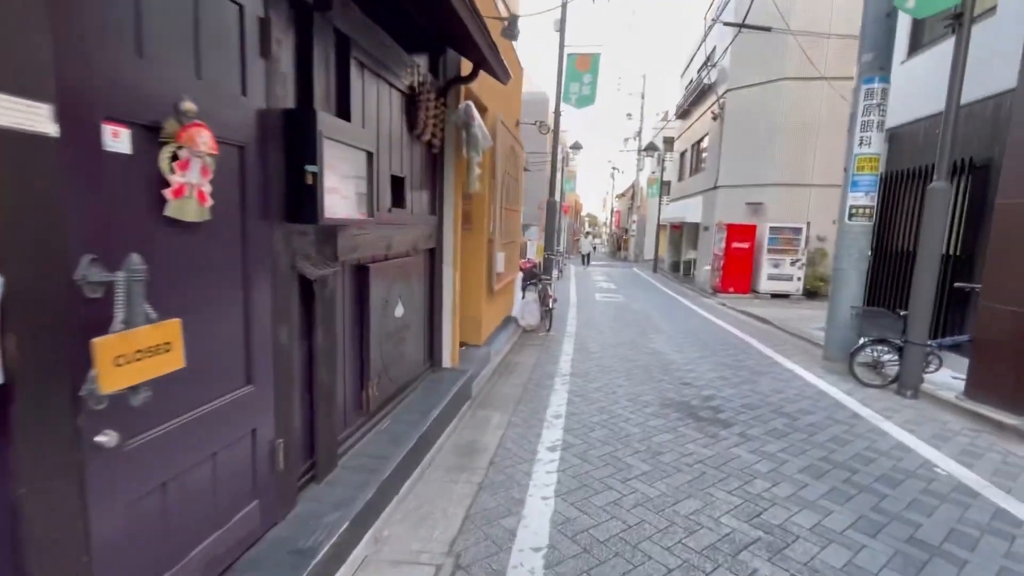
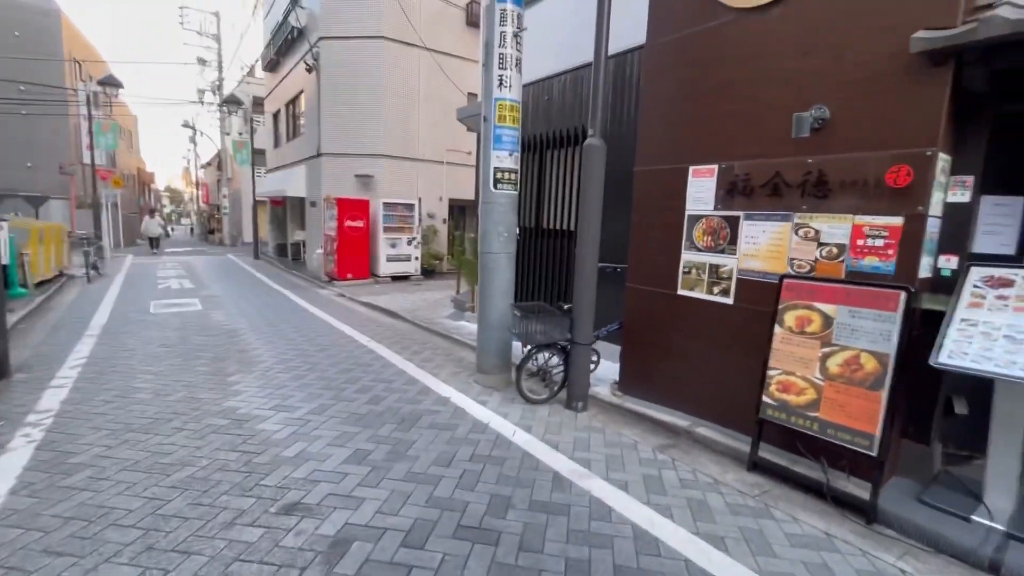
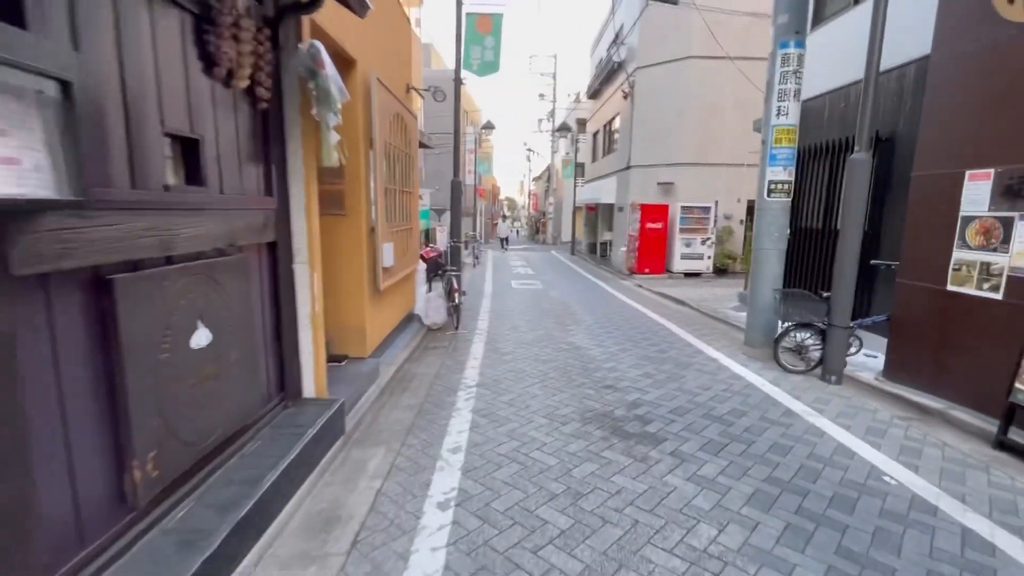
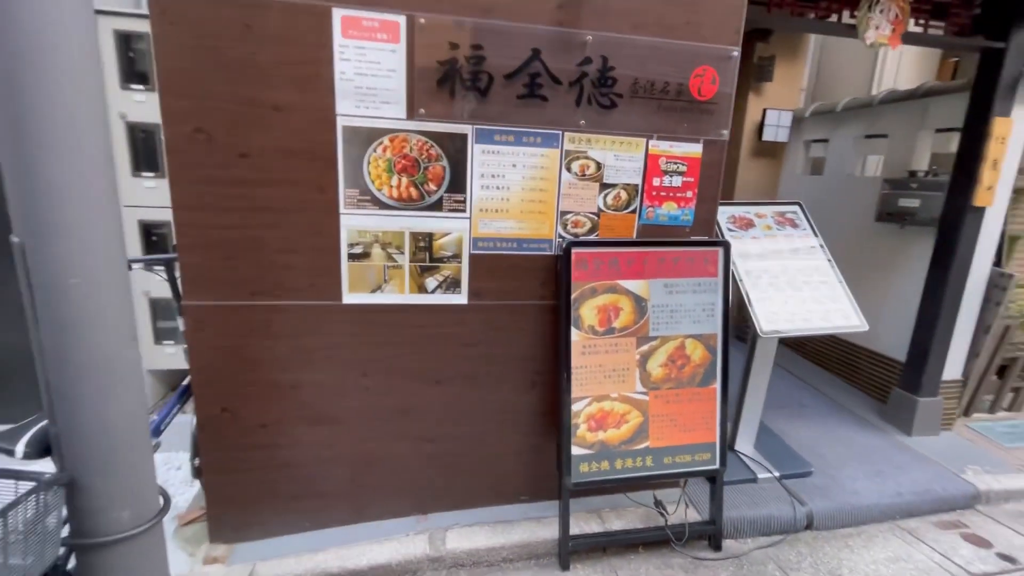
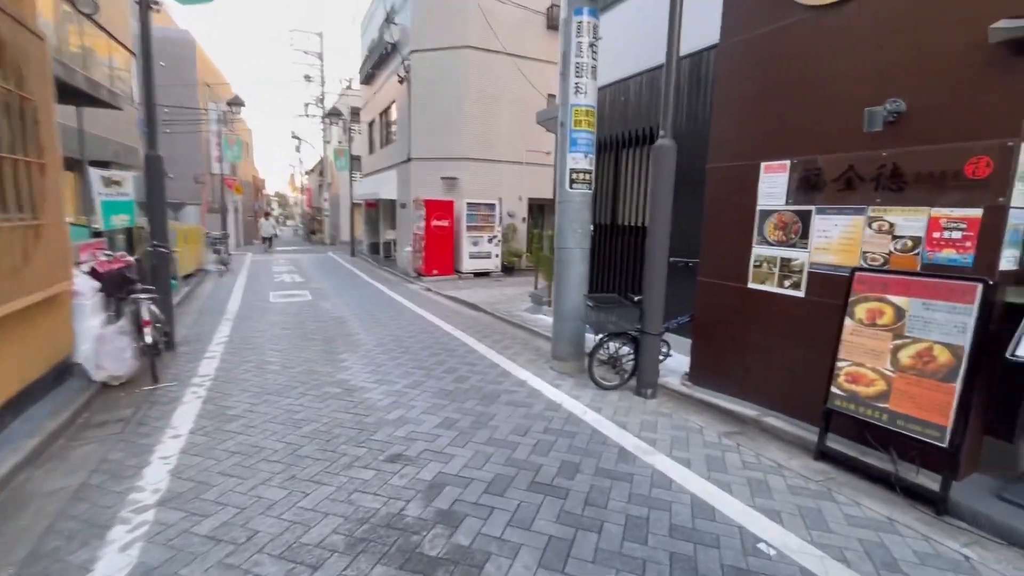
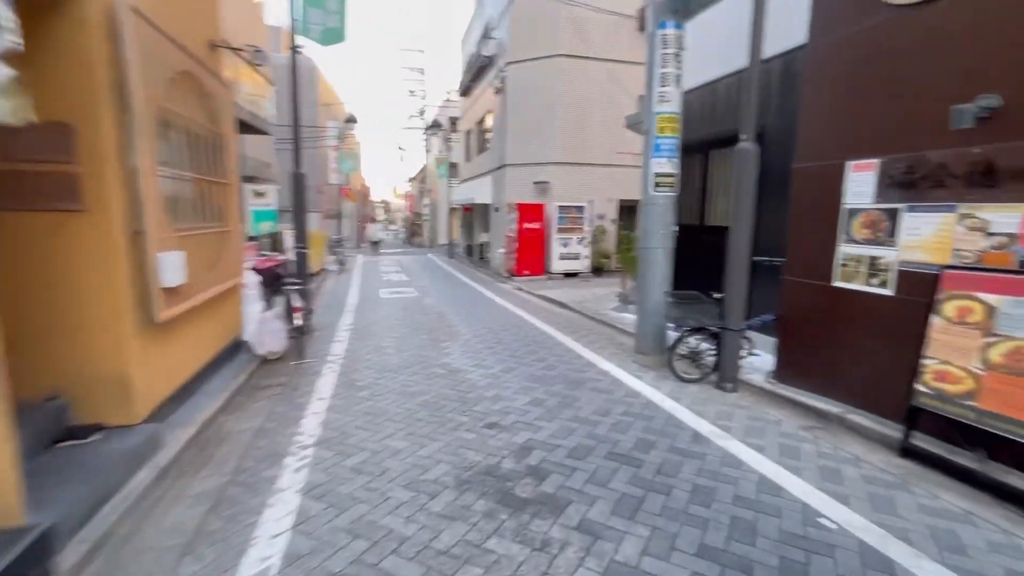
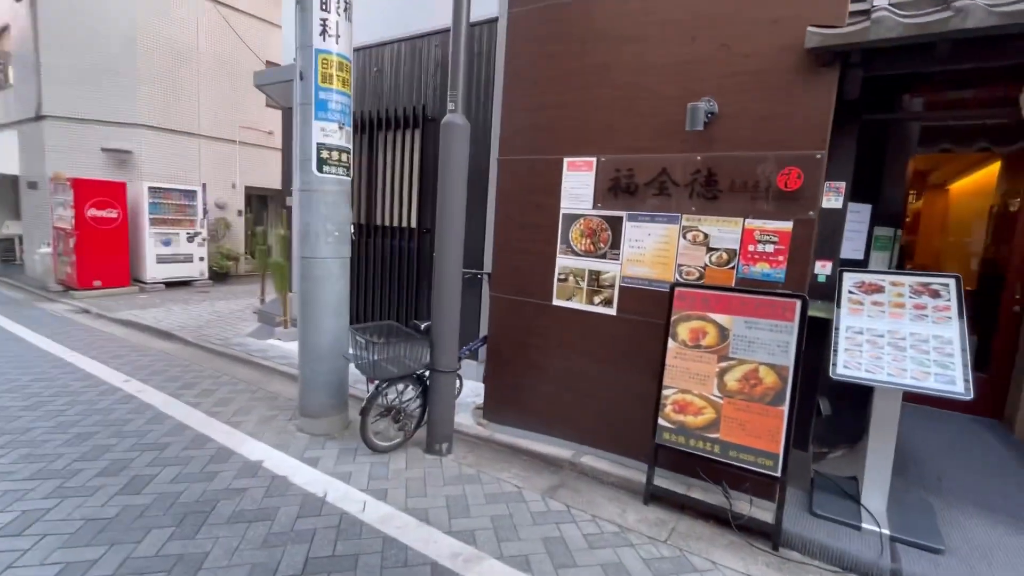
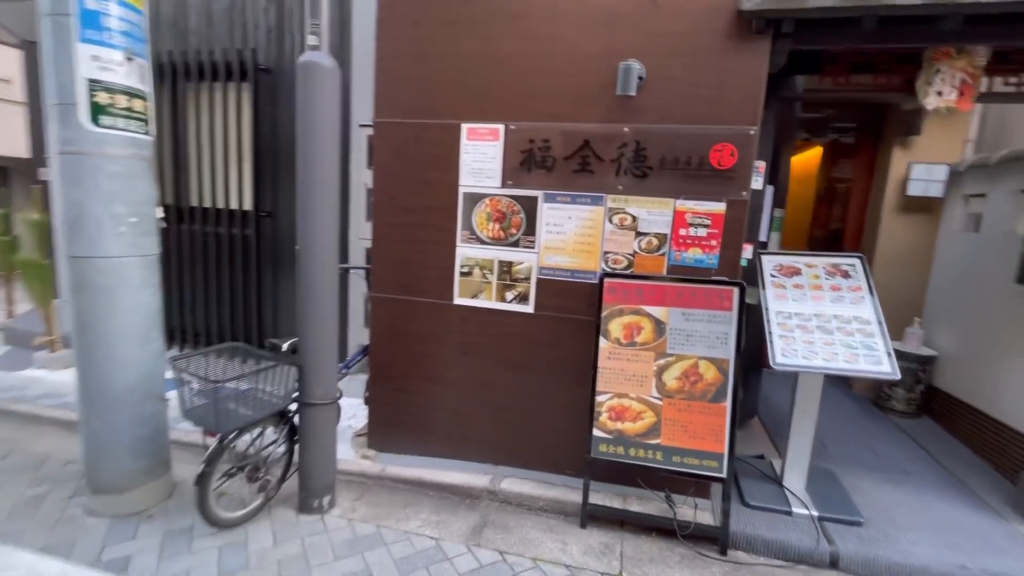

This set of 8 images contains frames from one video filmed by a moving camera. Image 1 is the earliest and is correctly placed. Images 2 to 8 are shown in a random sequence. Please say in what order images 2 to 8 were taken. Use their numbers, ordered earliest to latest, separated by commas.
3, 6, 5, 2, 7, 8, 4
